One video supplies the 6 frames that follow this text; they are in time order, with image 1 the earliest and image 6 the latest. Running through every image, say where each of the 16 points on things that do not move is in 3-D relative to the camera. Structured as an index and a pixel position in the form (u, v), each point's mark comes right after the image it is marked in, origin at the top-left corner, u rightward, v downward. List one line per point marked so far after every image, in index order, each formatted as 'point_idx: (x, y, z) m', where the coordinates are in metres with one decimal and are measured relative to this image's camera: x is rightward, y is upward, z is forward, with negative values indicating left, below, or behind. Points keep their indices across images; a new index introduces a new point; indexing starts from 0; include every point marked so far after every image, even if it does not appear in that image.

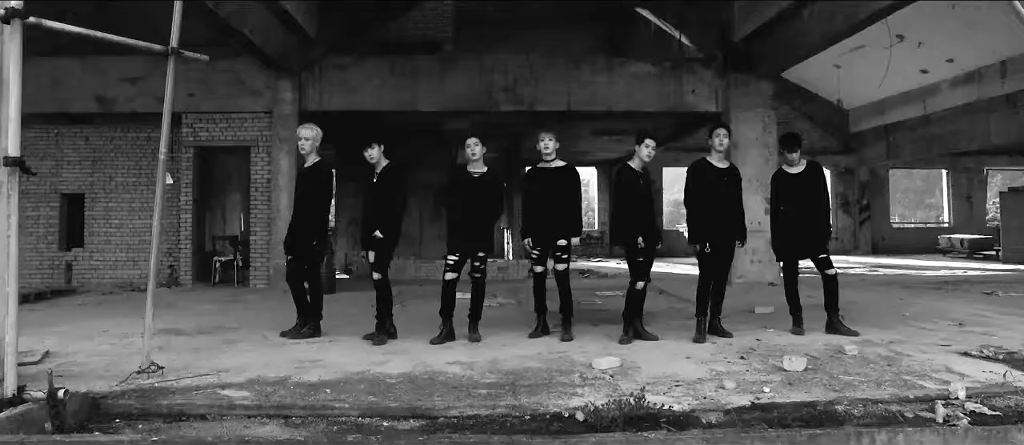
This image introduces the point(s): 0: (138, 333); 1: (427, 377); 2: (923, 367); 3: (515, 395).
0: (-3.7, -1.0, +5.7) m
1: (-0.6, -1.1, +4.1) m
2: (+3.0, -1.0, +4.2) m
3: (0.0, -1.1, +3.7) m
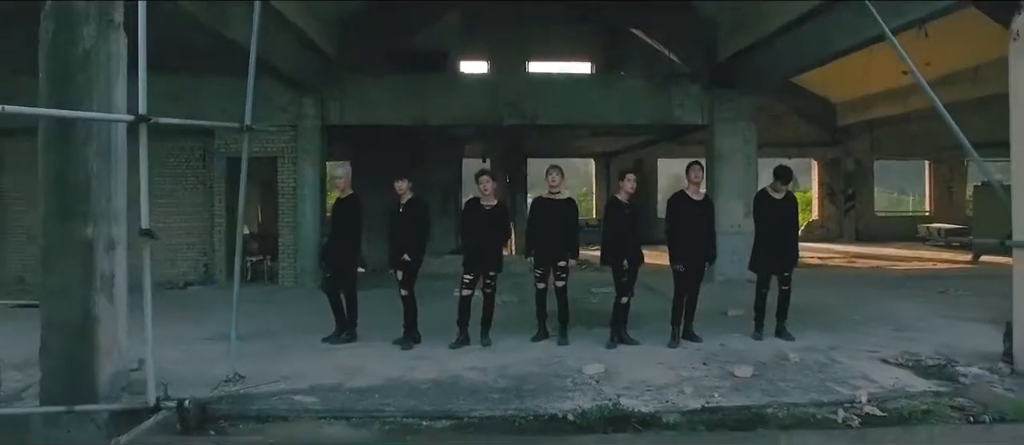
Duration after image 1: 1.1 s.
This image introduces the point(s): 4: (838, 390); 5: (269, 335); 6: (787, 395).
0: (-3.6, -1.3, +6.8) m
1: (-0.5, -1.4, +5.2) m
2: (+3.0, -1.4, +5.3) m
3: (+0.1, -1.4, +4.8) m
4: (+2.7, -1.4, +4.9) m
5: (-2.9, -1.3, +6.9) m
6: (+2.2, -1.4, +4.8) m
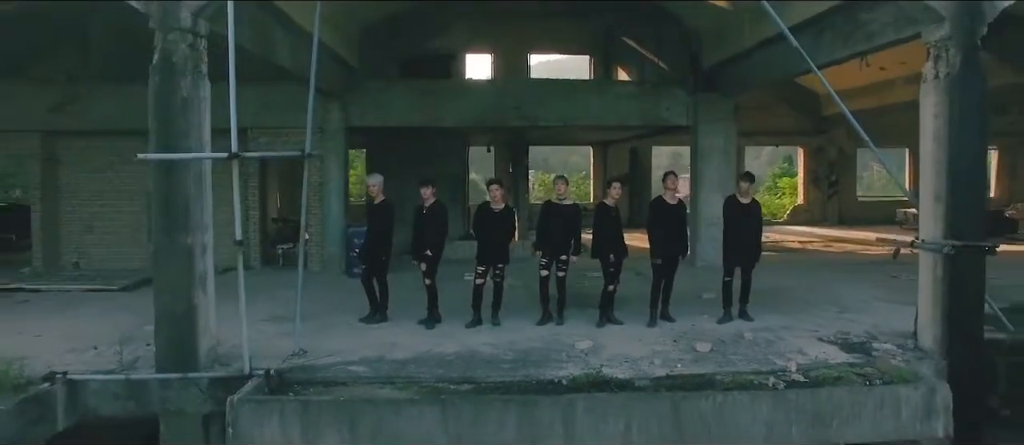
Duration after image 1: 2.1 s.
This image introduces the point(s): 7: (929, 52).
0: (-3.5, -1.3, +8.1) m
1: (-0.5, -1.5, +6.5) m
2: (+3.1, -1.4, +6.7) m
3: (+0.1, -1.5, +6.1) m
4: (+2.8, -1.5, +6.2) m
5: (-2.8, -1.3, +8.3) m
6: (+2.3, -1.5, +6.1) m
7: (+4.5, +1.8, +6.3) m
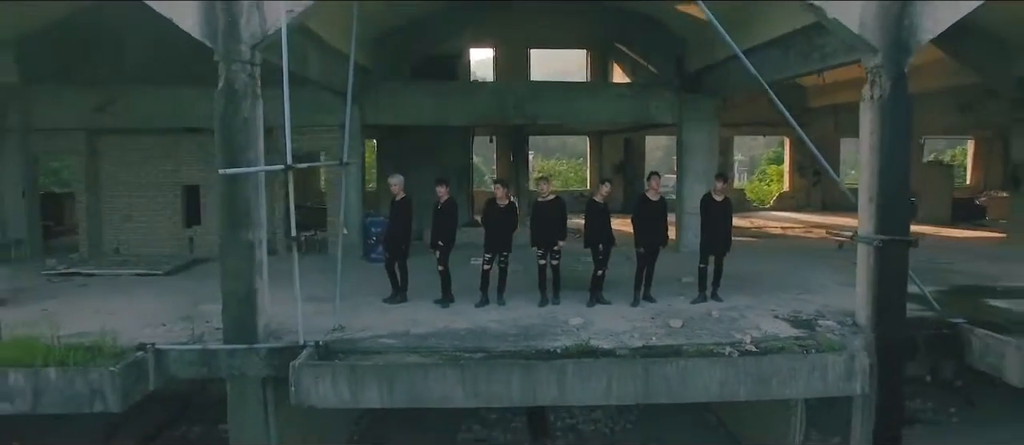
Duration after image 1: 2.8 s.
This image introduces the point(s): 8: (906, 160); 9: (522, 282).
0: (-3.5, -1.2, +9.4) m
1: (-0.4, -1.4, +7.8) m
2: (+3.2, -1.4, +7.9) m
3: (+0.2, -1.5, +7.4) m
4: (+2.8, -1.4, +7.5) m
5: (-2.8, -1.2, +9.6) m
6: (+2.4, -1.4, +7.4) m
7: (+4.5, +1.9, +7.4) m
8: (+4.9, +0.8, +7.3) m
9: (+0.2, -1.1, +10.9) m
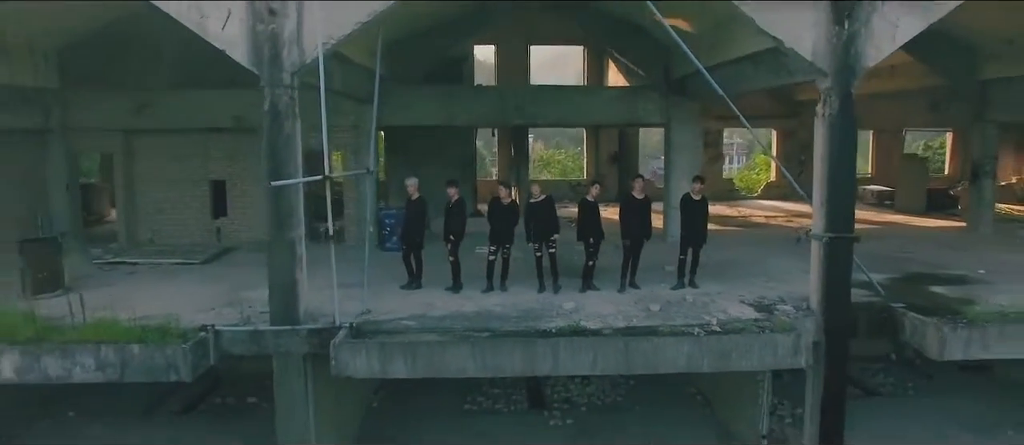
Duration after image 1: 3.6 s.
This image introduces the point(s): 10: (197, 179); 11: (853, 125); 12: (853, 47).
0: (-3.5, -1.1, +10.7) m
1: (-0.4, -1.4, +9.1) m
2: (+3.2, -1.3, +9.2) m
3: (+0.2, -1.5, +8.7) m
4: (+2.9, -1.4, +8.8) m
5: (-2.7, -1.1, +10.8) m
6: (+2.4, -1.4, +8.7) m
7: (+4.5, +1.9, +8.6) m
8: (+4.9, +0.8, +8.5) m
9: (+0.2, -1.0, +12.1) m
10: (-8.0, +1.1, +14.8) m
11: (+4.9, +1.4, +8.4) m
12: (+4.8, +2.5, +8.3) m
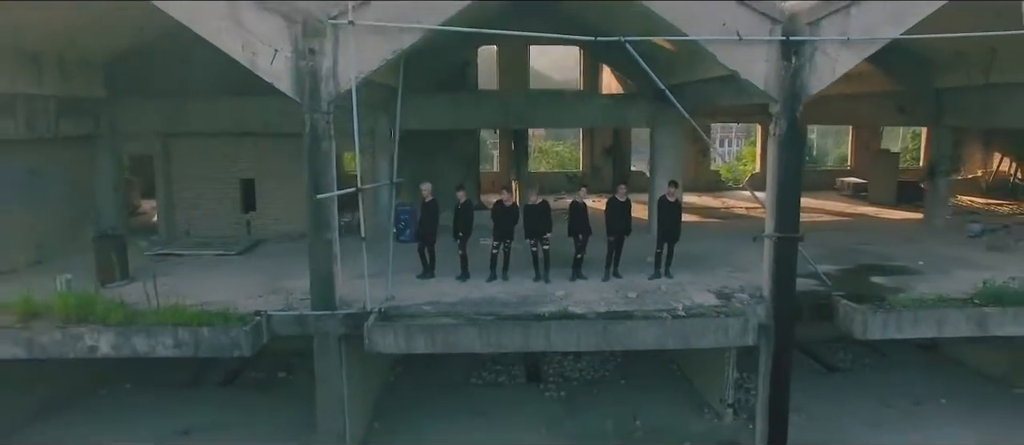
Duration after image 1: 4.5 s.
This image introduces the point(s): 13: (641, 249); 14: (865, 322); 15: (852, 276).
0: (-3.4, -1.1, +12.4) m
1: (-0.4, -1.4, +10.8) m
2: (+3.2, -1.4, +10.9) m
3: (+0.2, -1.5, +10.4) m
4: (+2.9, -1.4, +10.5) m
5: (-2.7, -1.1, +12.5) m
6: (+2.4, -1.5, +10.4) m
7: (+4.5, +1.8, +10.2) m
8: (+4.9, +0.7, +10.1) m
9: (+0.2, -0.9, +13.8) m
10: (-7.9, +1.3, +16.5) m
11: (+4.9, +1.4, +10.1) m
12: (+4.8, +2.4, +9.8) m
13: (+3.2, -0.7, +14.5) m
14: (+5.8, -1.6, +9.7) m
15: (+6.9, -1.1, +11.9) m
